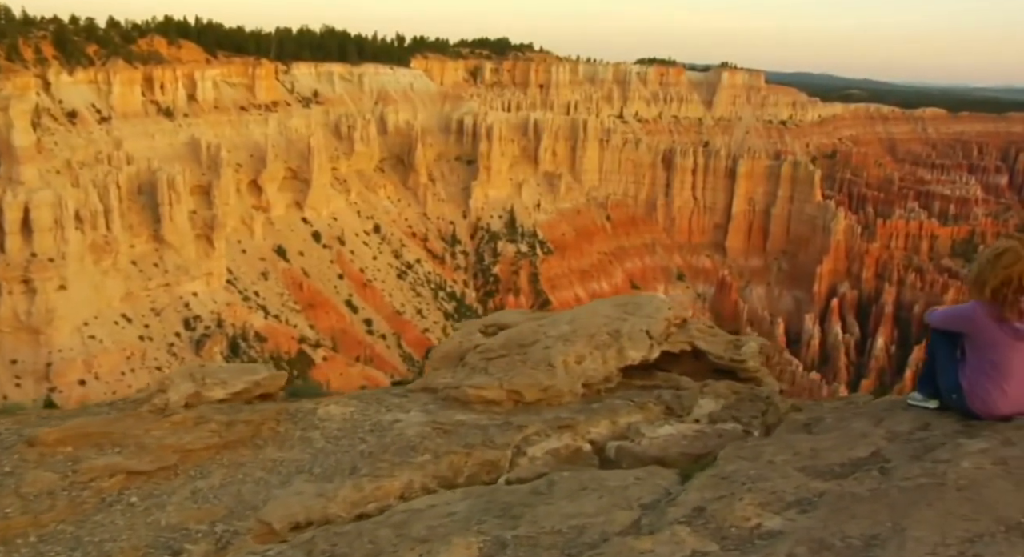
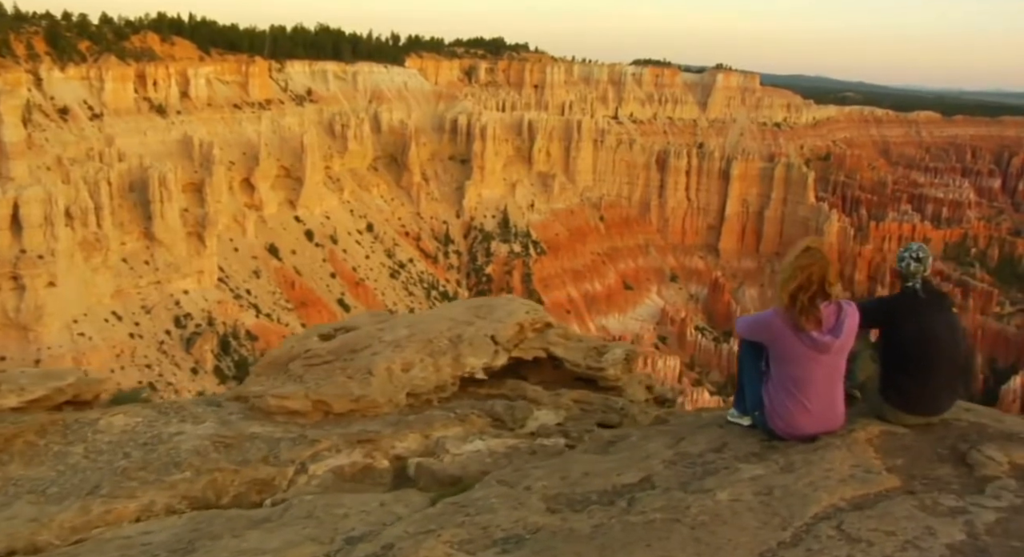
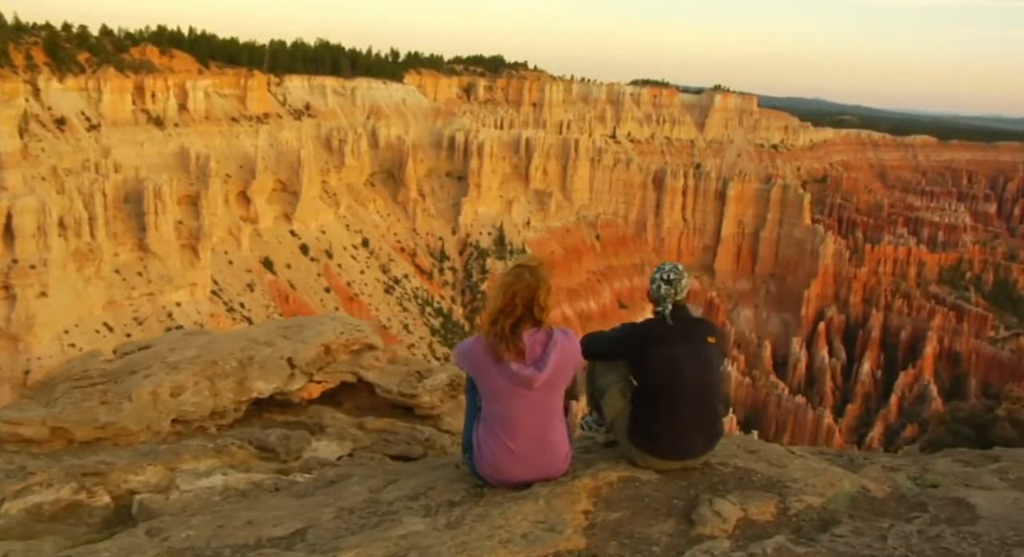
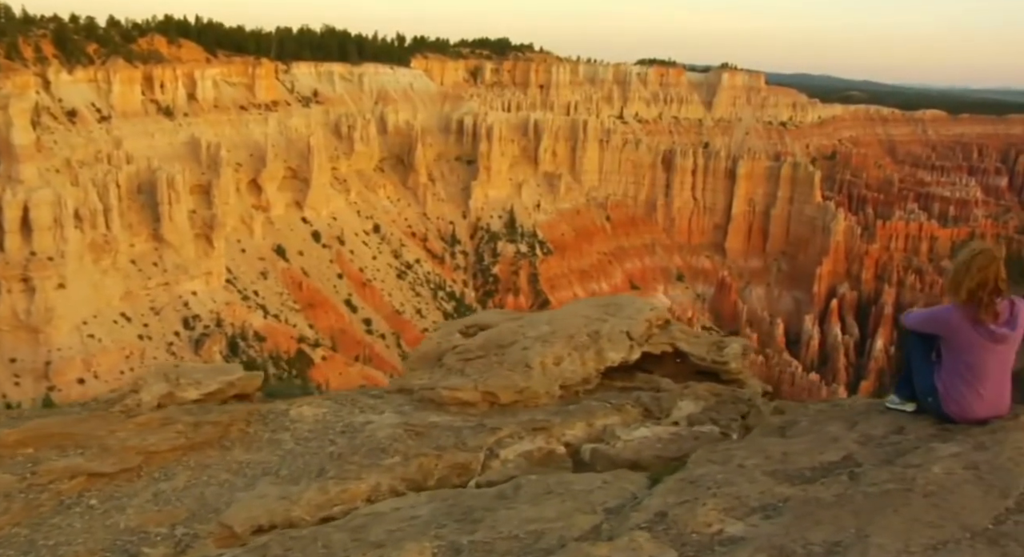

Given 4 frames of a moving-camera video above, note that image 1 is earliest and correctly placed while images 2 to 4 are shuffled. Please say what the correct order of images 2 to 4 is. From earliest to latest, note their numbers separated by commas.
4, 2, 3
